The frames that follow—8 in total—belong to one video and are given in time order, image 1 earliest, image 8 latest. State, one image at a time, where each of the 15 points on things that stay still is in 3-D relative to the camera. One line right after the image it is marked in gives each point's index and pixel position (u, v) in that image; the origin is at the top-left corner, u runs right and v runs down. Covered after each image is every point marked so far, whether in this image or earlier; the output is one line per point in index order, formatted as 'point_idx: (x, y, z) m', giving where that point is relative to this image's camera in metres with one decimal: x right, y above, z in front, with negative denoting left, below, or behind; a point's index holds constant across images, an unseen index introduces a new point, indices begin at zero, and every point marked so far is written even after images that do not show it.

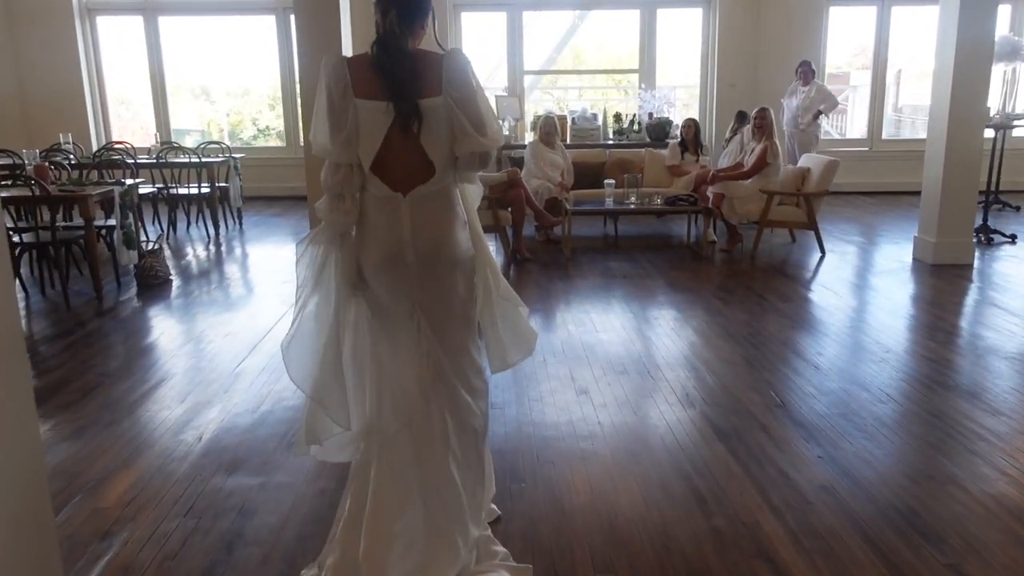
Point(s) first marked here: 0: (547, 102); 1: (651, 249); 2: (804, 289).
0: (+0.4, +2.2, +9.3) m
1: (+1.1, +0.3, +6.1) m
2: (+1.9, 0.0, +5.1) m
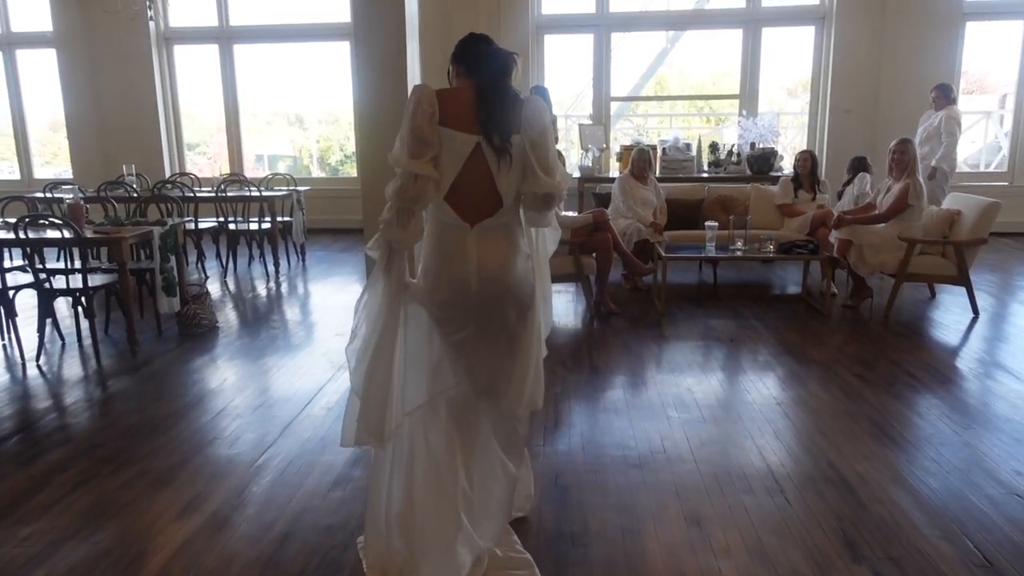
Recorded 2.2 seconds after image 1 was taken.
0: (+1.3, +1.7, +8.5) m
1: (+1.6, -0.1, +5.2) m
2: (+2.3, -0.4, +4.1) m
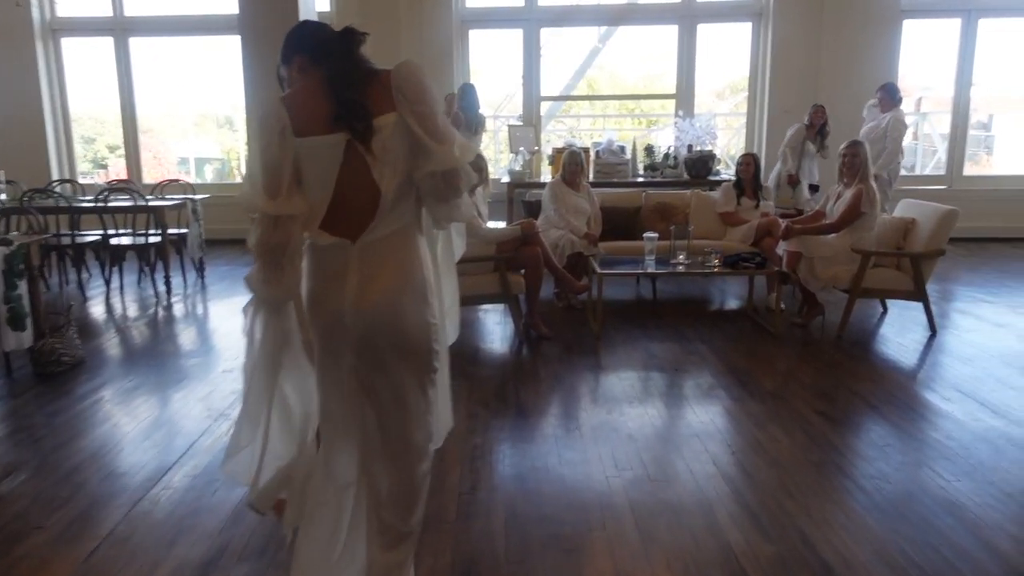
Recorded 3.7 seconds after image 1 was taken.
0: (+0.5, +1.6, +8.0) m
1: (+1.2, -0.2, +4.8) m
2: (+1.9, -0.4, +3.8) m
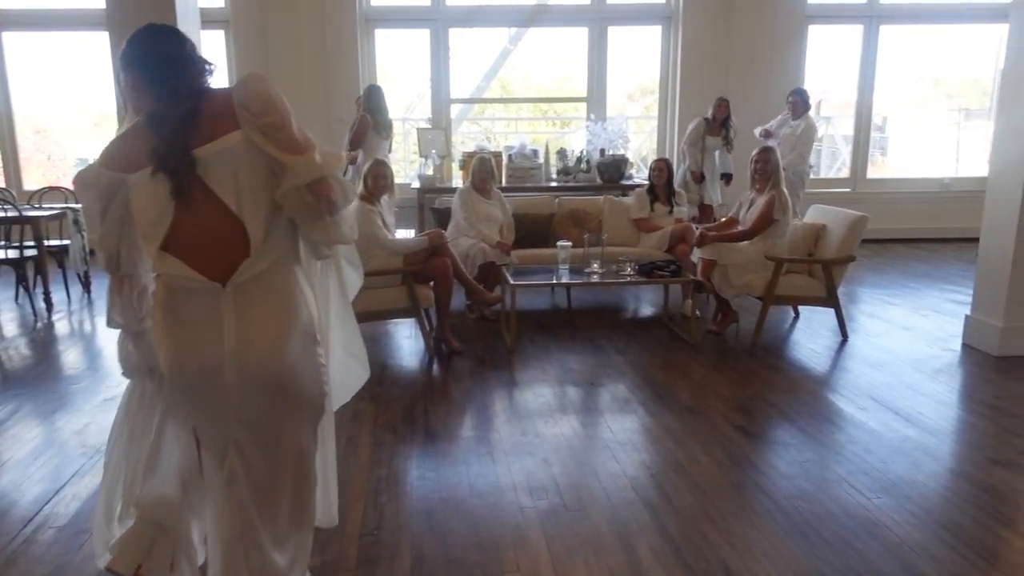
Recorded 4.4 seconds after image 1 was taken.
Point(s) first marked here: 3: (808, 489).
0: (-0.4, +1.5, +7.8) m
1: (+0.6, -0.2, +4.7) m
2: (+1.5, -0.5, +3.7) m
3: (+1.0, -0.7, +2.7) m
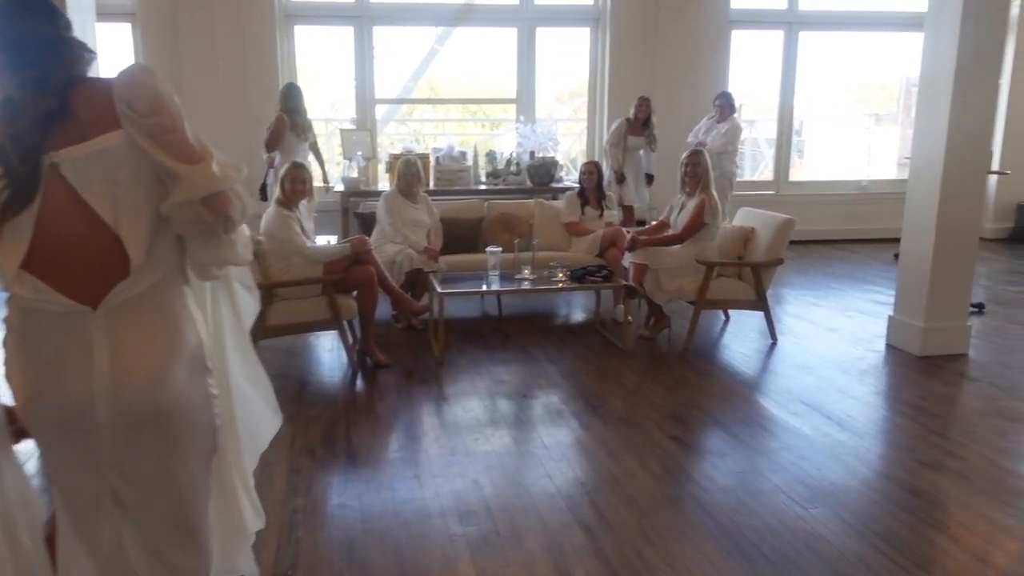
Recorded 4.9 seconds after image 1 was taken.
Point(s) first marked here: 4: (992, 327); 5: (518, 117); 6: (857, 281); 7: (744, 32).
0: (-1.1, +1.5, +7.6) m
1: (+0.2, -0.3, +4.6) m
2: (+1.2, -0.5, +3.7) m
3: (+0.8, -0.7, +2.6) m
4: (+3.0, -0.2, +4.9) m
5: (+0.1, +1.7, +7.7) m
6: (+2.8, +0.1, +6.3) m
7: (+2.4, +2.6, +8.1) m
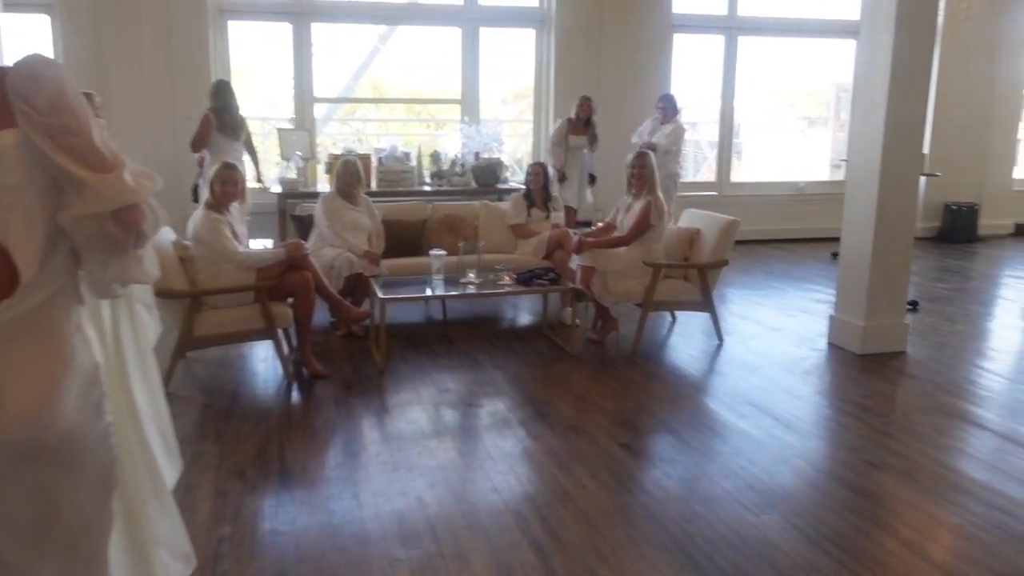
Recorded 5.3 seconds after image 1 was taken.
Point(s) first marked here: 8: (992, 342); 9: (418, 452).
0: (-1.6, +1.4, +7.5) m
1: (-0.1, -0.3, +4.5) m
2: (+0.9, -0.5, +3.7) m
3: (+0.6, -0.7, +2.6) m
4: (+2.7, -0.2, +5.0) m
5: (-0.5, +1.7, +7.6) m
6: (+2.3, +0.1, +6.4) m
7: (+1.8, +2.6, +8.1) m
8: (+2.8, -0.3, +4.7) m
9: (-0.4, -0.6, +3.0) m
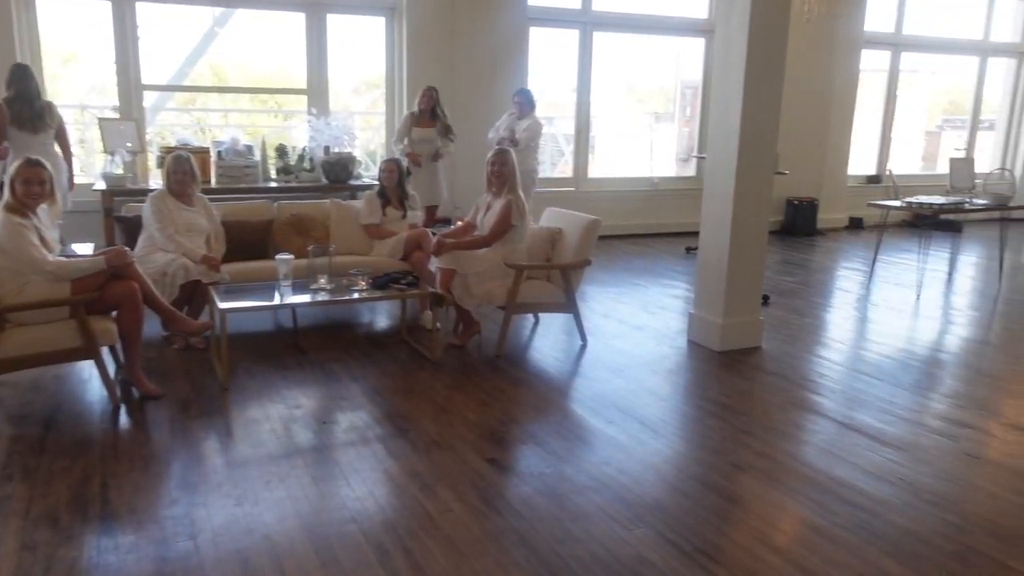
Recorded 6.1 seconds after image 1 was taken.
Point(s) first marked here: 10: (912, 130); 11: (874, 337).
0: (-2.9, +1.4, +6.8) m
1: (-0.9, -0.3, +4.2) m
2: (+0.3, -0.5, +3.6) m
3: (+0.2, -0.7, +2.5) m
4: (+1.8, -0.2, +5.2) m
5: (-1.8, +1.6, +7.2) m
6: (+1.2, +0.1, +6.5) m
7: (+0.3, +2.7, +8.1) m
8: (+2.0, -0.3, +4.9) m
9: (-0.9, -0.7, +2.7) m
10: (+5.1, +2.0, +10.1) m
11: (+2.2, -0.3, +4.9) m
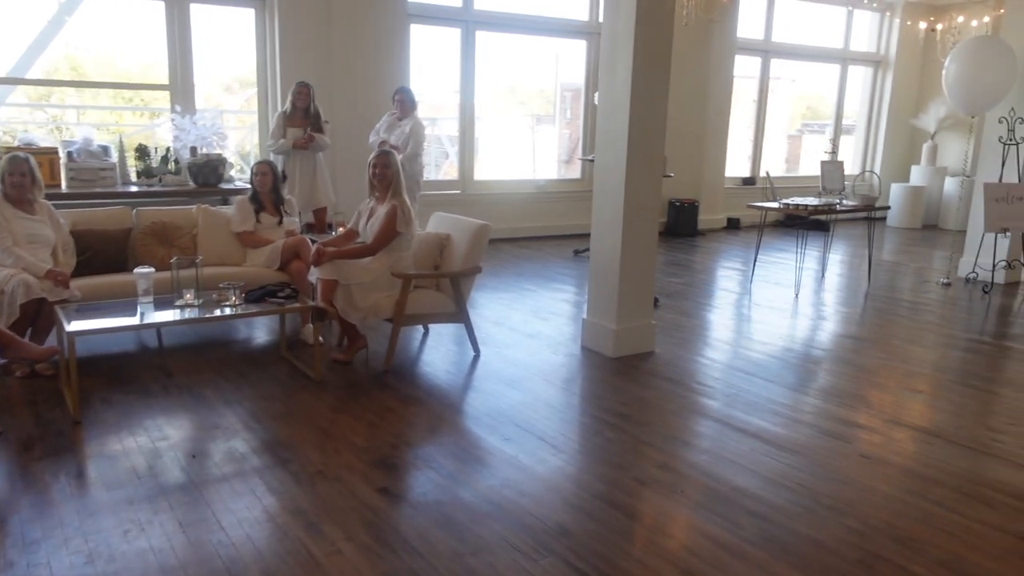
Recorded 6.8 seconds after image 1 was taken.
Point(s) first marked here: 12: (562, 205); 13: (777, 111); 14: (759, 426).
0: (-3.8, +1.3, +6.2) m
1: (-1.4, -0.4, +3.9) m
2: (-0.2, -0.6, +3.4) m
3: (-0.1, -0.8, +2.3) m
4: (+1.0, -0.2, +5.2) m
5: (-2.9, +1.5, +6.7) m
6: (+0.3, +0.1, +6.5) m
7: (-0.9, +2.6, +7.8) m
8: (+1.3, -0.3, +5.0) m
9: (-1.2, -0.7, +2.4) m
10: (+3.6, +2.1, +10.5) m
11: (+1.6, -0.3, +5.0) m
12: (+0.6, +0.9, +9.1) m
13: (+3.5, +2.3, +10.4) m
14: (+1.1, -0.6, +3.4) m
